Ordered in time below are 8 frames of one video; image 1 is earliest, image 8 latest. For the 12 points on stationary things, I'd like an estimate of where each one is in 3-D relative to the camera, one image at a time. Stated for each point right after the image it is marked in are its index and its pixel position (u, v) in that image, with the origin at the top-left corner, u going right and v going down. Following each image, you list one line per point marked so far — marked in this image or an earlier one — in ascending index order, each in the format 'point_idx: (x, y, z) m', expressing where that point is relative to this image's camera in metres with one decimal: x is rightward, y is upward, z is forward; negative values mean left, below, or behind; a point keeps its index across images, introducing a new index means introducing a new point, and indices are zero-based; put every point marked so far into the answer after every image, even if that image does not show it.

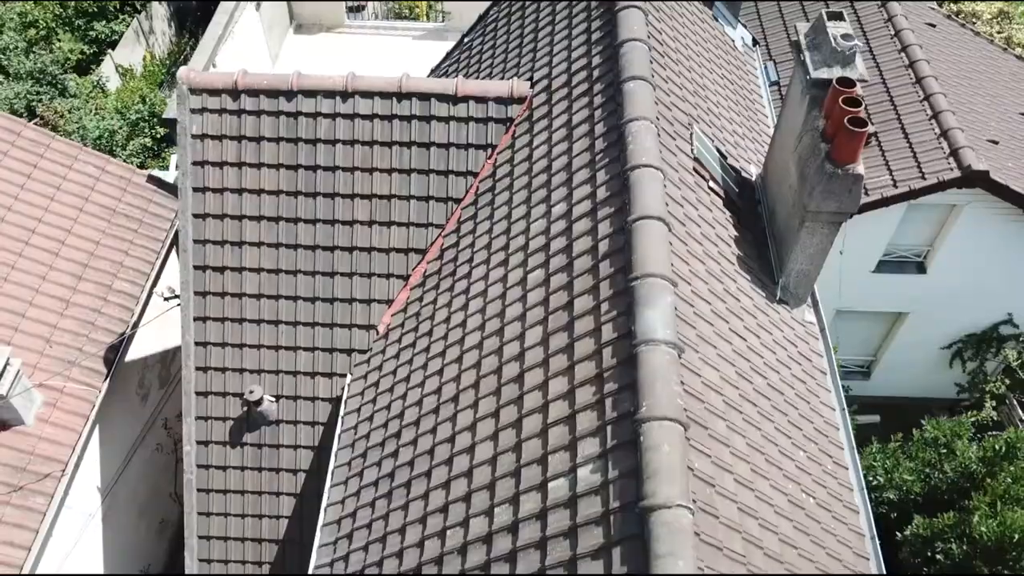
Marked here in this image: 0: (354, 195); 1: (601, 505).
0: (-2.2, +1.3, +8.0) m
1: (+0.7, -1.7, +4.5) m
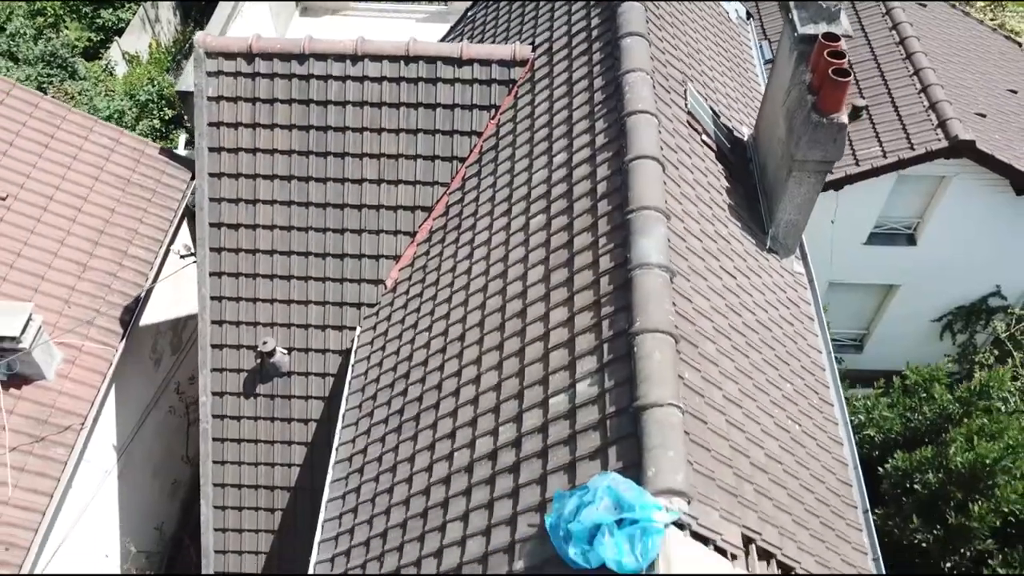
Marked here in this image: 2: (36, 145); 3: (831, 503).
0: (-2.1, +1.9, +8.3) m
1: (+0.7, -1.0, +4.8) m
2: (-8.7, +2.6, +10.6) m
3: (+3.3, -2.2, +5.9) m
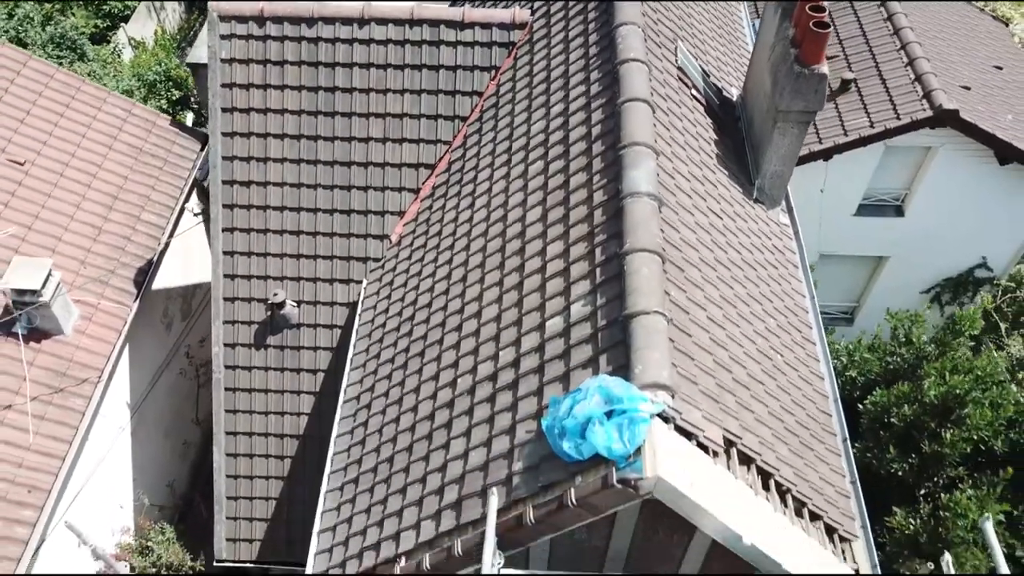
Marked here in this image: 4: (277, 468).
0: (-2.2, +2.6, +8.7) m
1: (+0.7, -0.4, +5.2) m
2: (-8.7, +3.3, +10.9) m
3: (+3.3, -1.5, +6.3) m
4: (-3.6, -2.8, +8.7) m
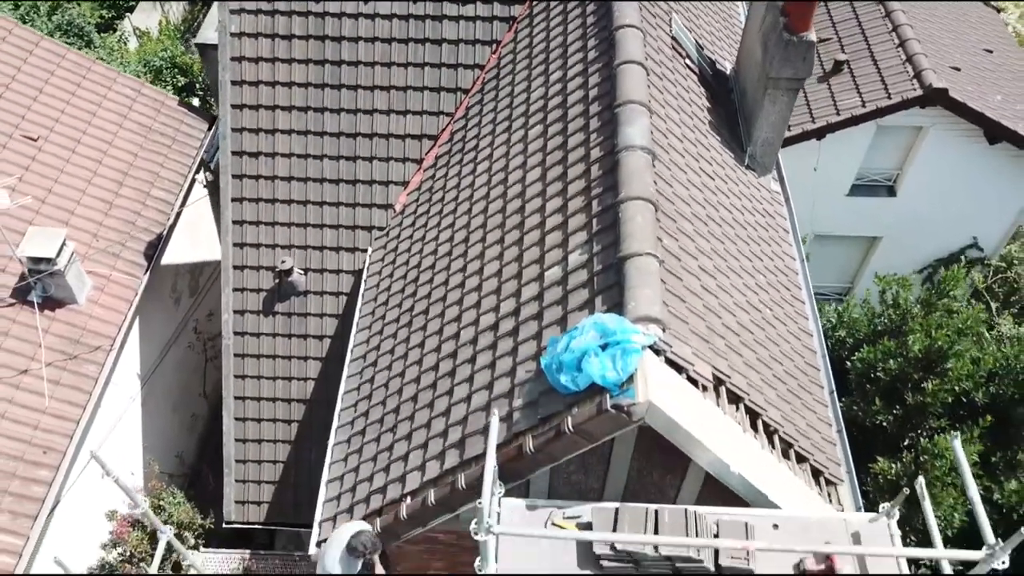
0: (-2.1, +3.1, +9.0) m
1: (+0.7, +0.1, +5.5) m
2: (-8.7, +3.8, +11.2) m
3: (+3.3, -1.0, +6.6) m
4: (-3.6, -2.3, +9.0) m
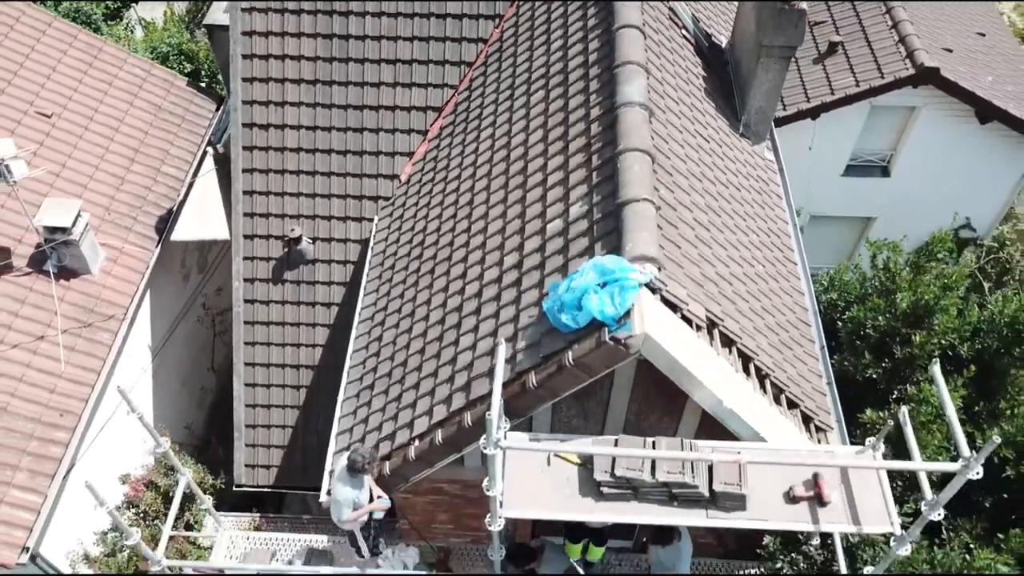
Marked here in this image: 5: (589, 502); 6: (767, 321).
0: (-2.1, +3.6, +9.3) m
1: (+0.8, +0.7, +5.8) m
2: (-8.7, +4.3, +11.5) m
3: (+3.3, -0.5, +6.8) m
4: (-3.5, -1.8, +9.3) m
5: (+0.7, -1.9, +5.1) m
6: (+2.9, -0.4, +6.5) m
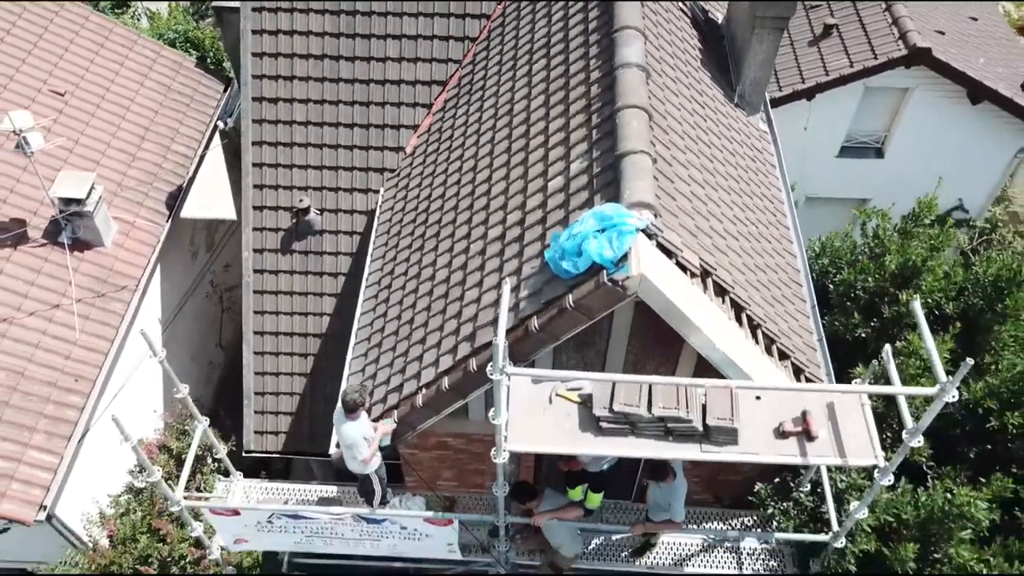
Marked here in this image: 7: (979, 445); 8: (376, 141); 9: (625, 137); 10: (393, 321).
0: (-2.1, +4.2, +9.5) m
1: (+0.8, +1.2, +6.0) m
2: (-8.7, +4.8, +11.8) m
3: (+3.4, 0.0, +7.1) m
4: (-3.5, -1.3, +9.5) m
5: (+0.7, -1.4, +5.4) m
6: (+2.9, +0.1, +6.8) m
7: (+5.6, -1.9, +6.9) m
8: (-2.3, +2.5, +9.5) m
9: (+1.1, +1.5, +5.8) m
10: (-1.6, -0.4, +7.6) m
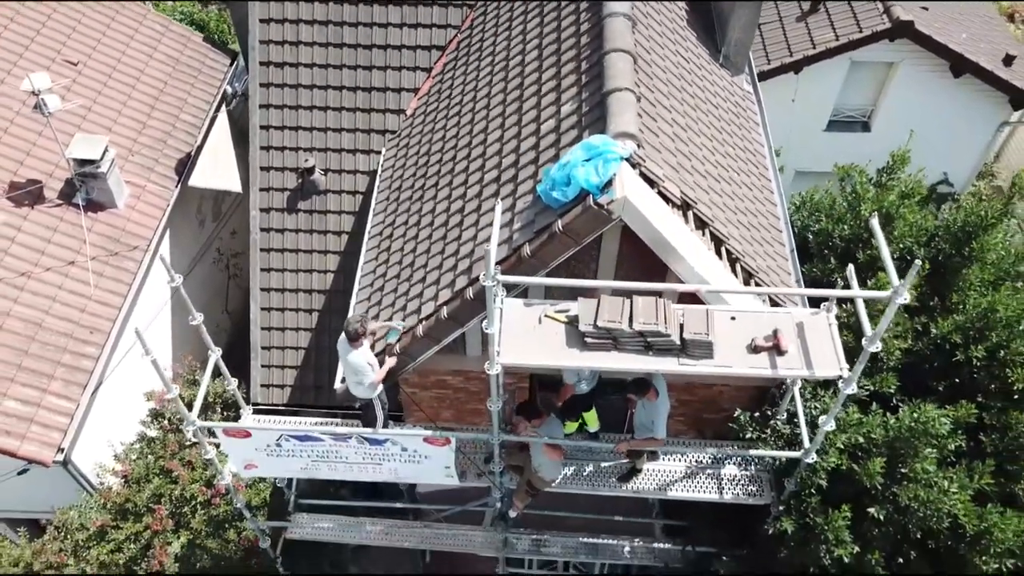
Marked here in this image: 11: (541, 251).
0: (-2.1, +4.9, +10.0) m
1: (+0.7, +1.9, +6.5) m
2: (-8.7, +5.6, +12.2) m
3: (+3.3, +0.7, +7.5) m
4: (-3.6, -0.5, +10.0) m
5: (+0.6, -0.6, +5.8) m
6: (+2.9, +0.9, +7.2) m
7: (+5.5, -1.1, +7.3) m
8: (-2.3, +3.2, +10.0) m
9: (+1.1, +2.3, +6.2) m
10: (-1.6, +0.3, +8.0) m
11: (+0.3, +0.4, +6.0) m
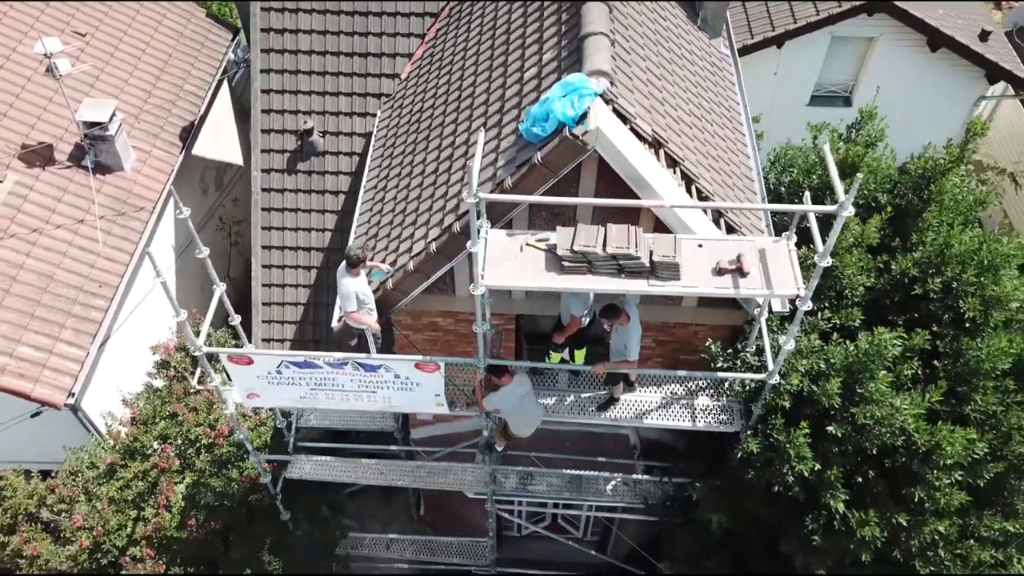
0: (-2.3, +5.7, +10.4) m
1: (+0.5, +2.7, +6.9) m
2: (-8.9, +6.4, +12.7) m
3: (+3.1, +1.5, +8.0) m
4: (-3.7, +0.3, +10.4) m
5: (+0.4, +0.2, +6.3) m
6: (+2.7, +1.7, +7.7) m
7: (+5.3, -0.3, +7.8) m
8: (-2.5, +4.0, +10.4) m
9: (+0.9, +3.1, +6.7) m
10: (-1.8, +1.1, +8.5) m
11: (+0.1, +1.2, +6.4) m
